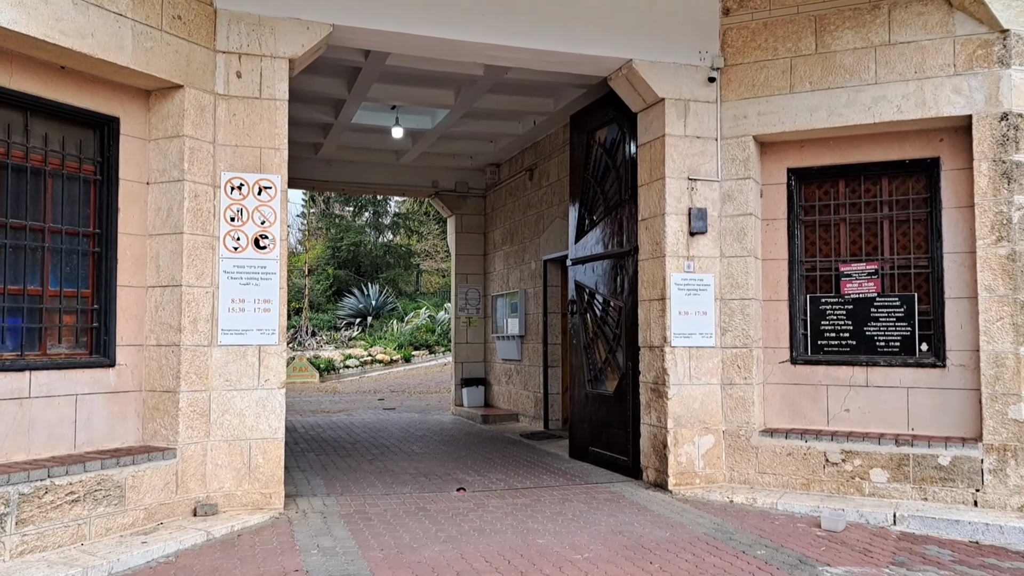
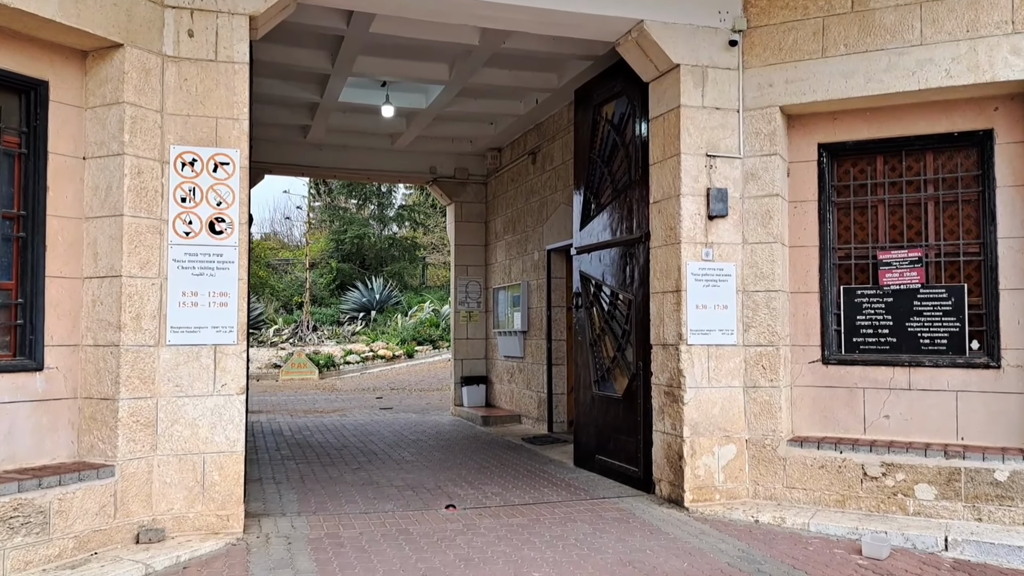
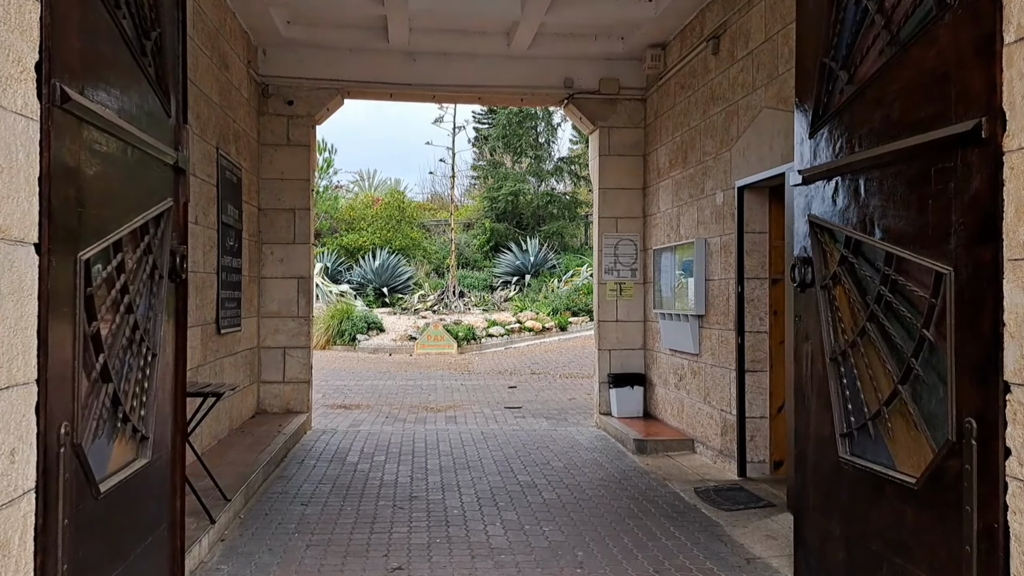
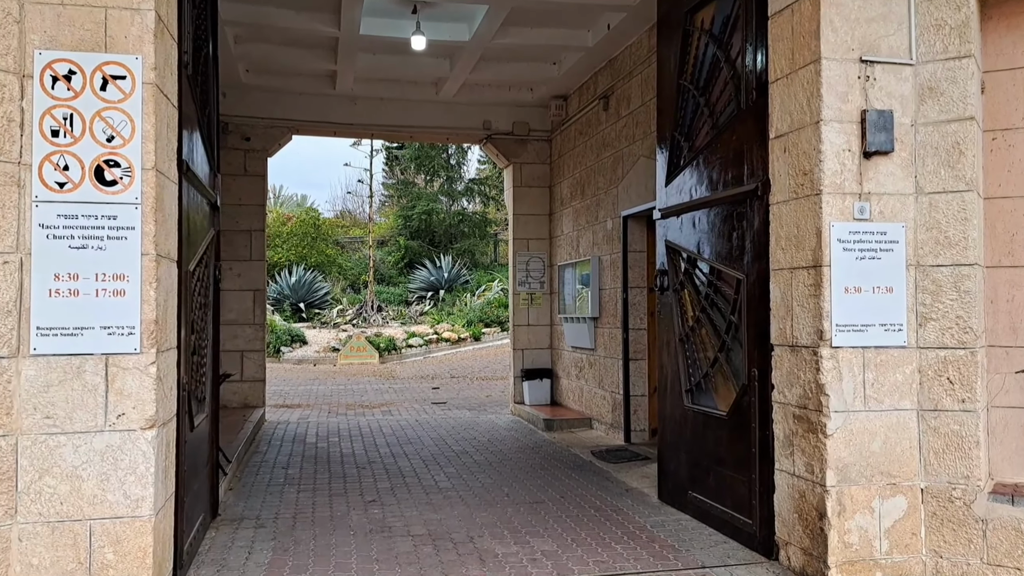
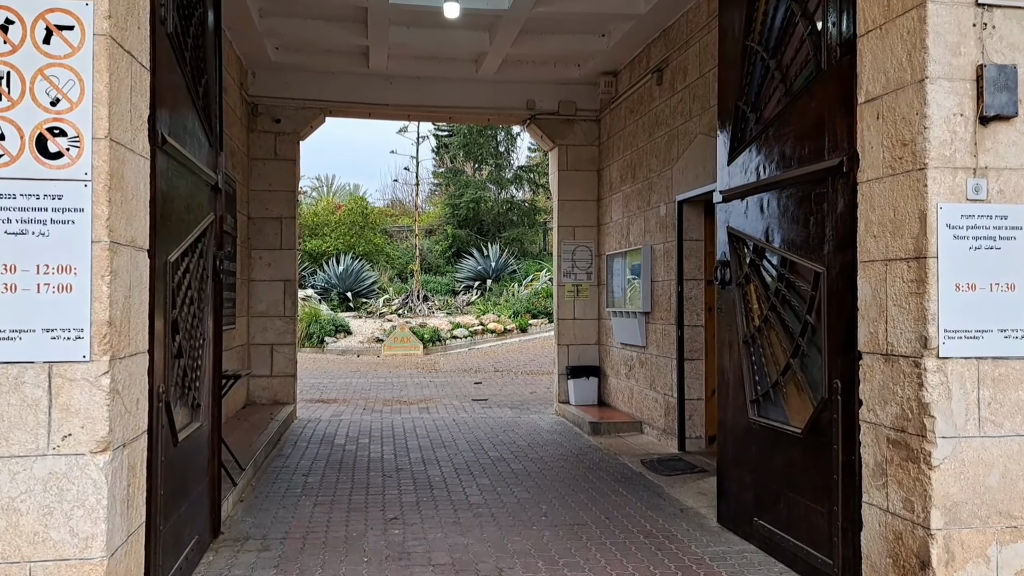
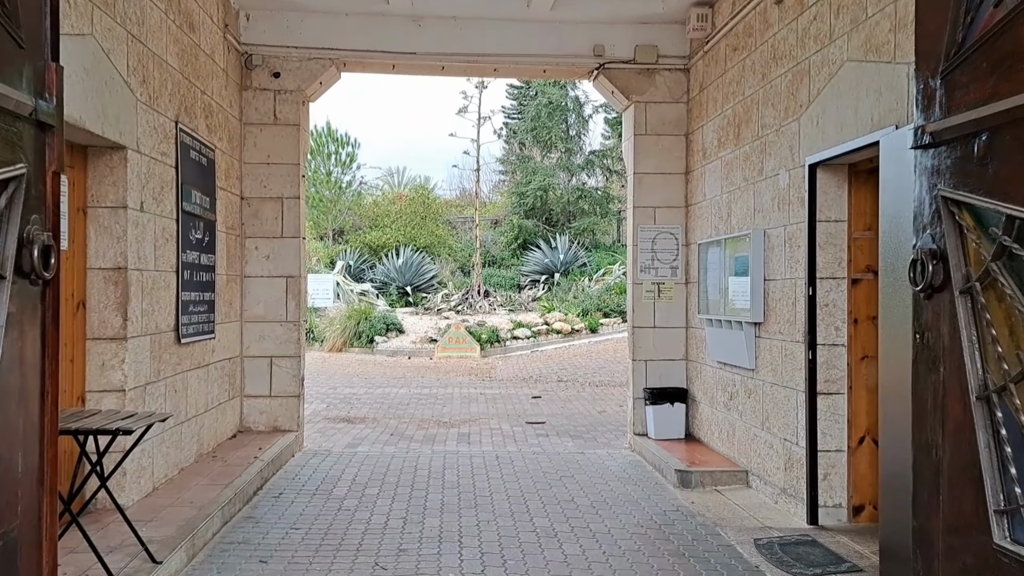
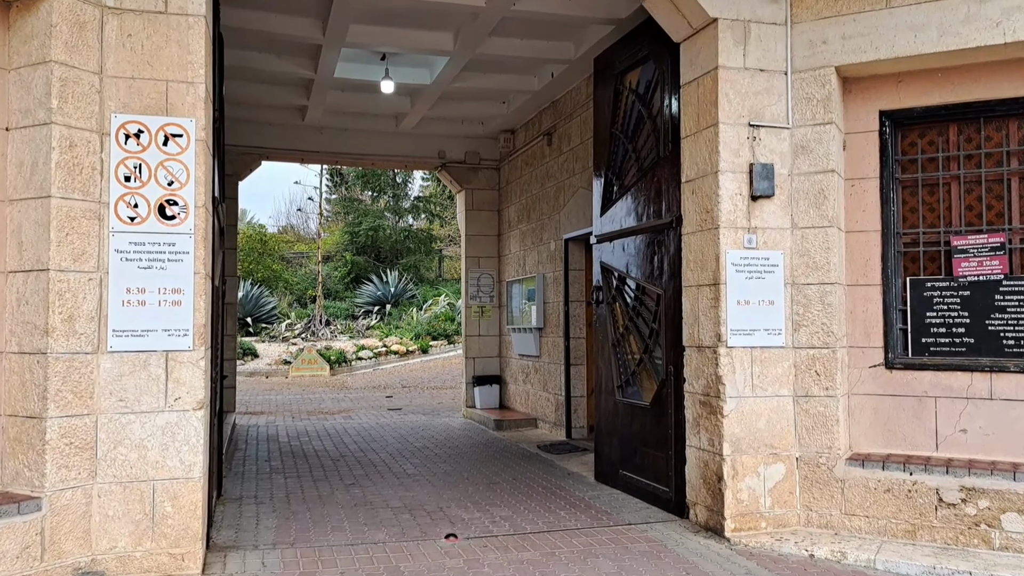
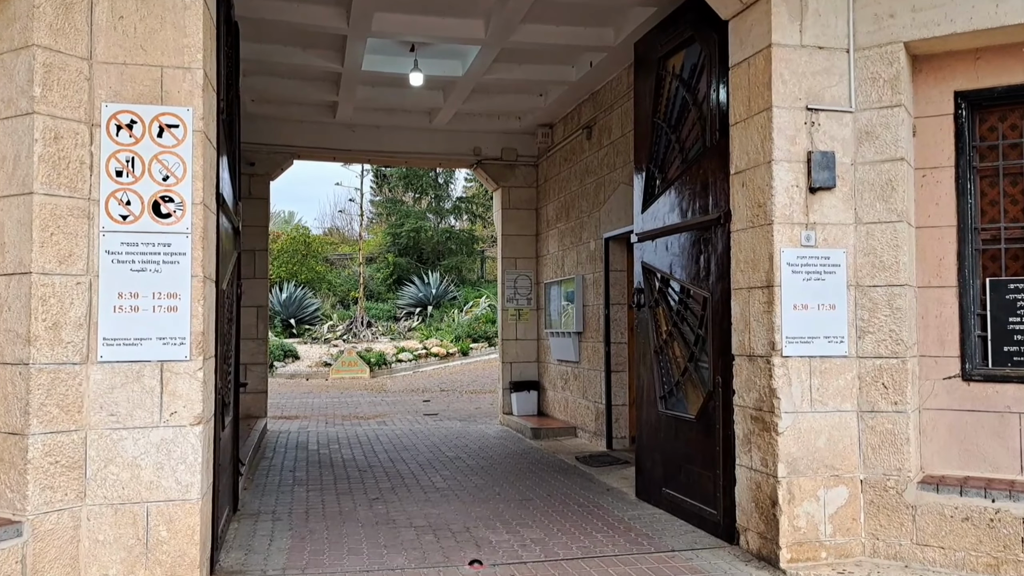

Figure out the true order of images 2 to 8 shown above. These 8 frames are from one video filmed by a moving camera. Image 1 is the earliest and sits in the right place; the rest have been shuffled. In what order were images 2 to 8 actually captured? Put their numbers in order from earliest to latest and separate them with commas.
2, 7, 8, 4, 5, 3, 6
